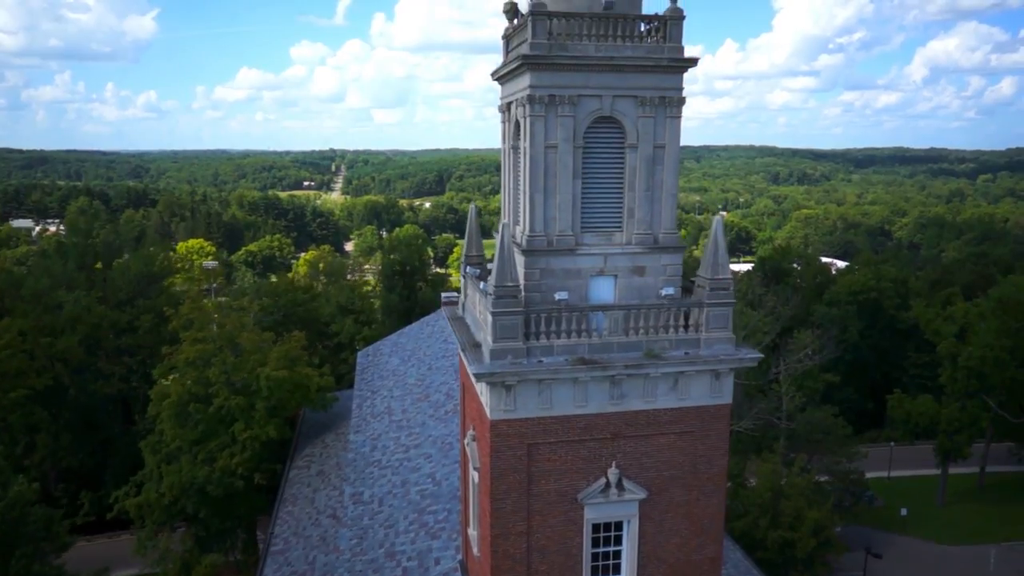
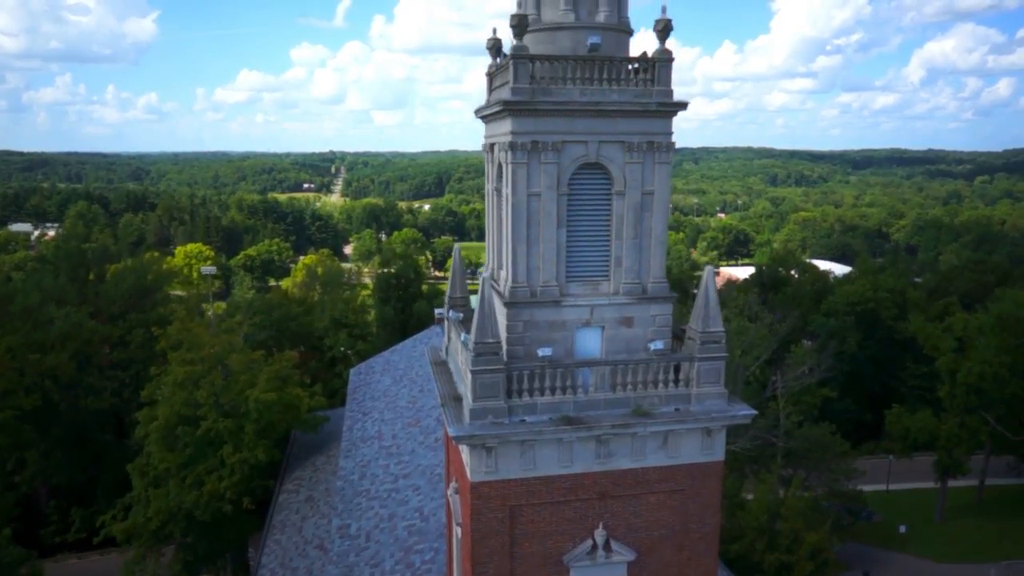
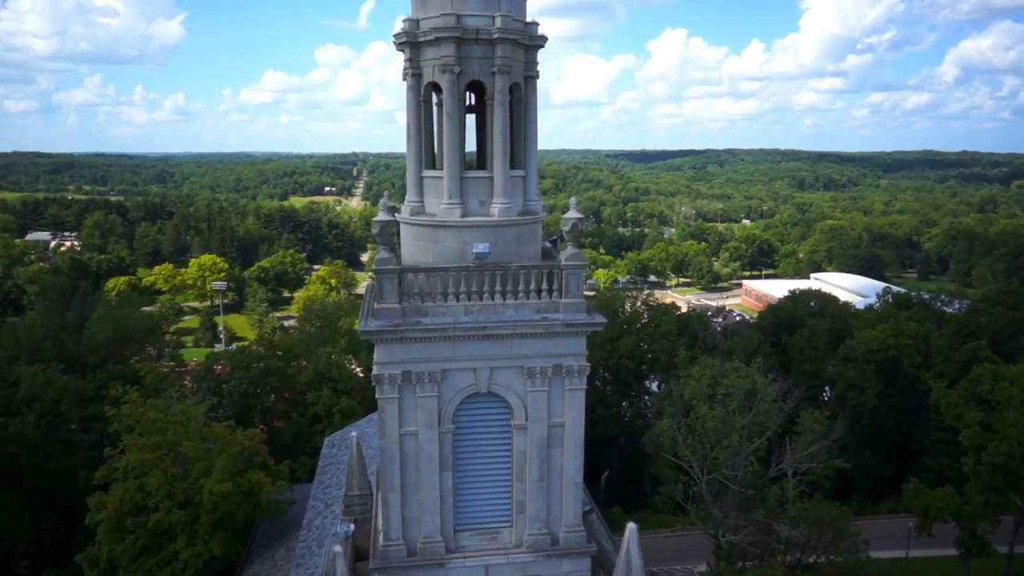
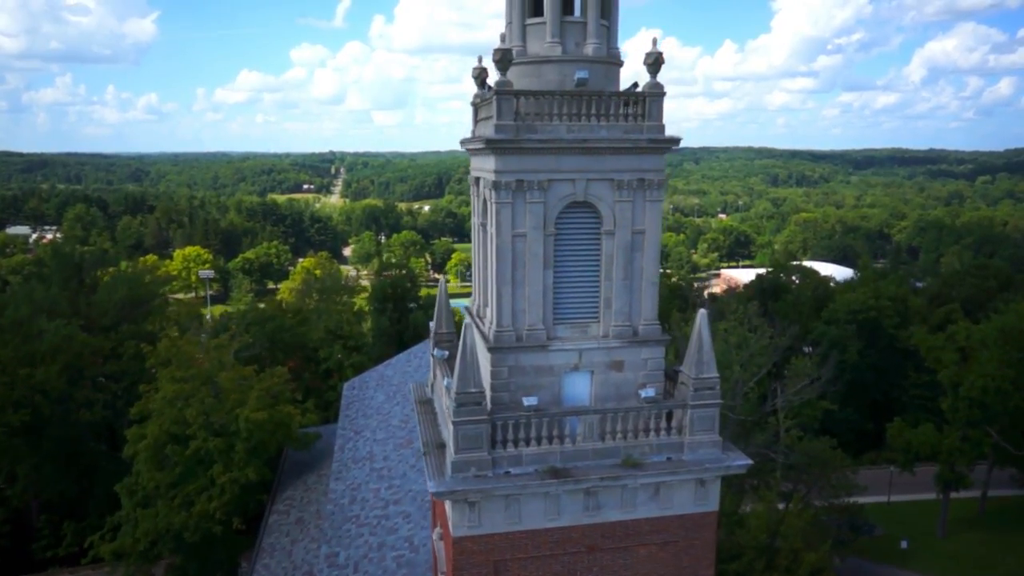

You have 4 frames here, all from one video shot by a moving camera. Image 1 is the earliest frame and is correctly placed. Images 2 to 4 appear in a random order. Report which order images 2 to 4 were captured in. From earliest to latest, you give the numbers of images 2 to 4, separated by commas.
2, 4, 3
